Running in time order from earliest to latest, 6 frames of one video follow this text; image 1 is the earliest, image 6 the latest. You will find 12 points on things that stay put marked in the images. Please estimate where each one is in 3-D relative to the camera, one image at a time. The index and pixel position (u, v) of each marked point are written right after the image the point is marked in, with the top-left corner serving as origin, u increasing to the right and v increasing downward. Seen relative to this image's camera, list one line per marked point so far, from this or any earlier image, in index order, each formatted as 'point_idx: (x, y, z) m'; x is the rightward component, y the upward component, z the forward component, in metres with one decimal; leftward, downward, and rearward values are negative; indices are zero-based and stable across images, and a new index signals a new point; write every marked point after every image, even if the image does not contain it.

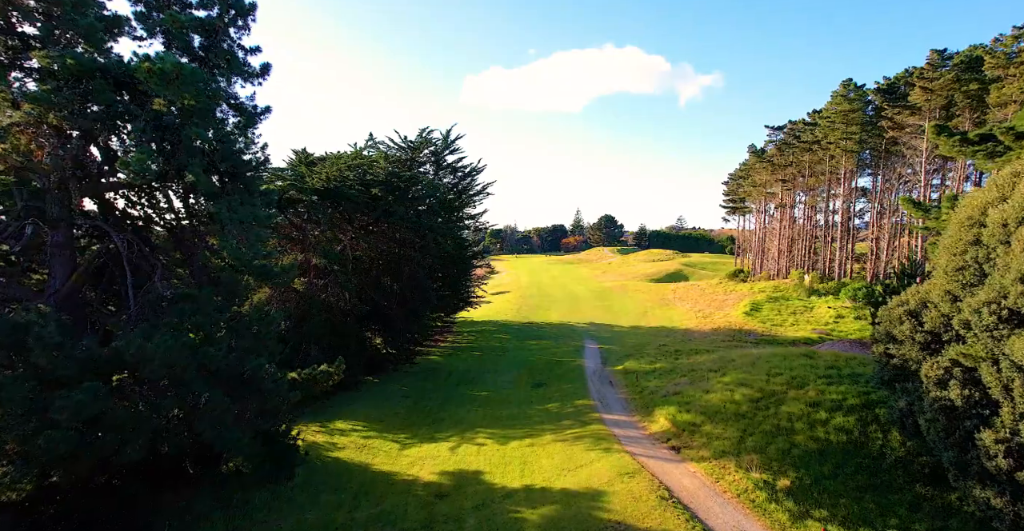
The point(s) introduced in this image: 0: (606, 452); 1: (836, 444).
0: (+2.1, -4.1, +14.6) m
1: (+6.6, -3.6, +13.5) m
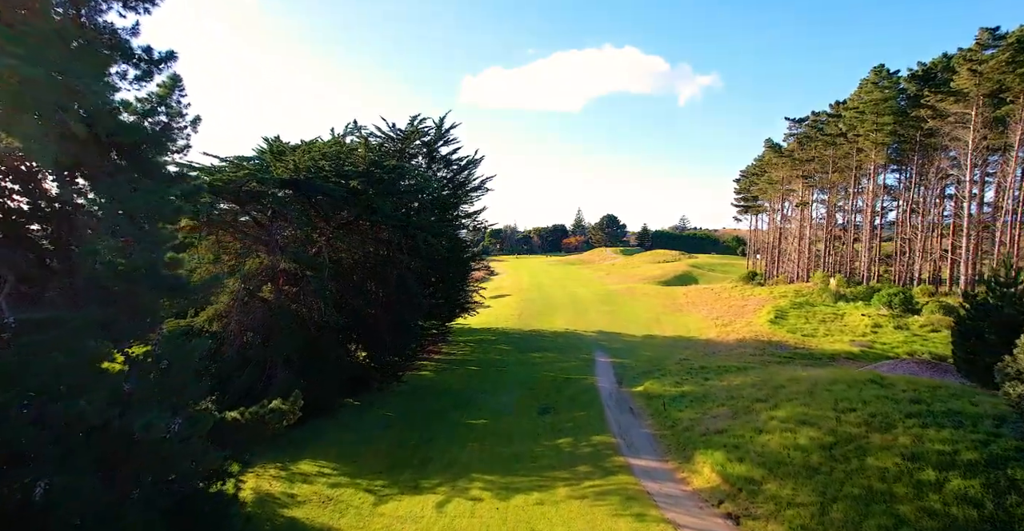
0: (+2.1, -4.2, +11.2) m
1: (+6.6, -3.8, +10.0) m
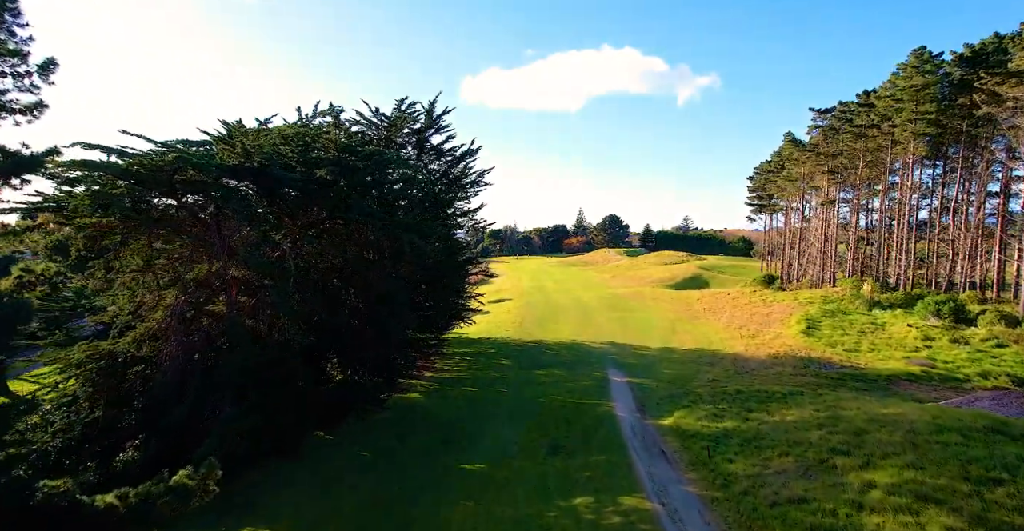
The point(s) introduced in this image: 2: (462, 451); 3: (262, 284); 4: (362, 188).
0: (+2.2, -4.4, +7.4) m
1: (+6.7, -4.0, +6.3) m
2: (-1.3, -4.9, +17.8) m
3: (-6.6, -0.5, +17.6) m
4: (-4.6, +2.3, +19.5) m
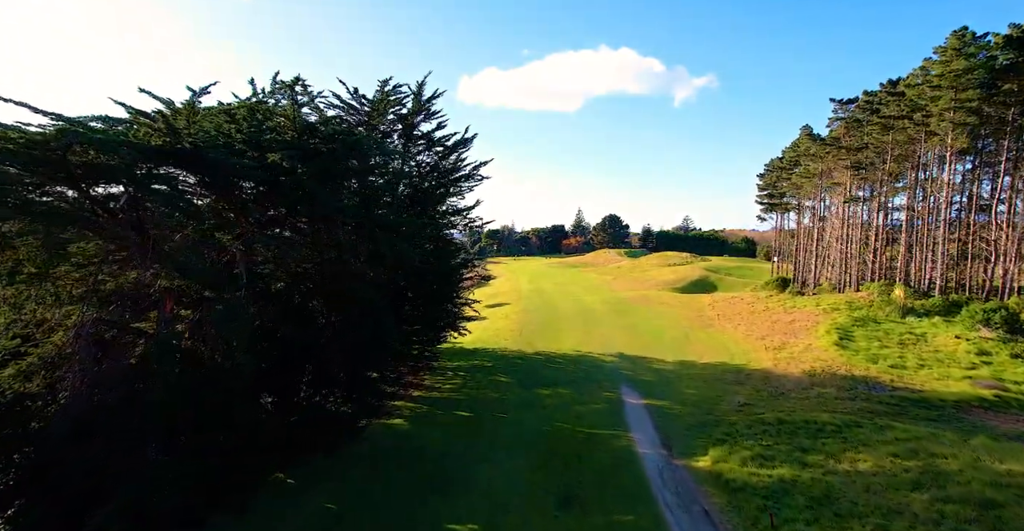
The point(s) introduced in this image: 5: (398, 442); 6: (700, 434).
0: (+2.2, -4.6, +4.1) m
1: (+6.7, -4.1, +2.9) m
2: (-1.3, -5.0, +14.5) m
3: (-6.6, -0.6, +14.3) m
4: (-4.6, +2.1, +16.1) m
5: (-3.3, -5.1, +19.3) m
6: (+4.9, -4.4, +17.2) m
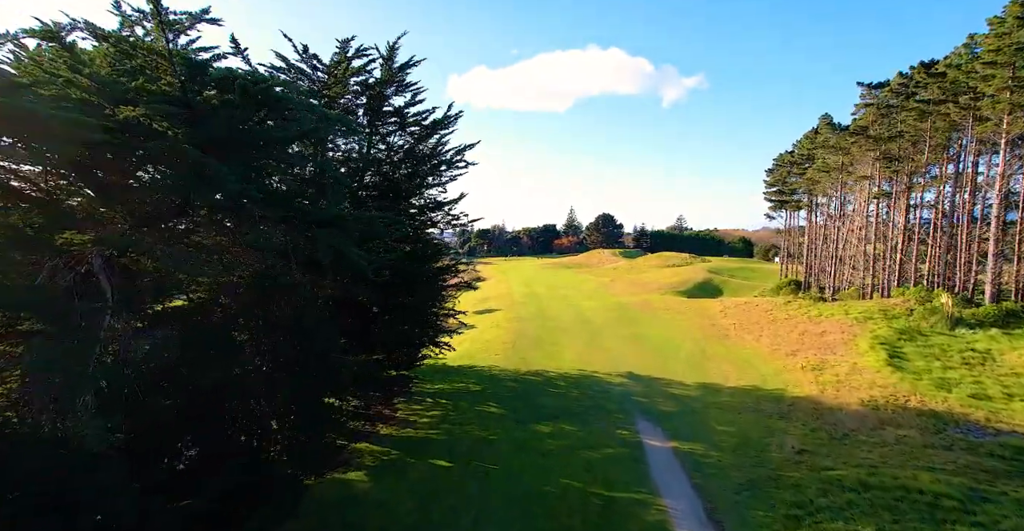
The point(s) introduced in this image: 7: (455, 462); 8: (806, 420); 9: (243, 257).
0: (+2.3, -4.8, -0.5) m
1: (+6.8, -4.3, -1.6) m
2: (-1.4, -5.2, +9.8) m
3: (-6.7, -0.8, +9.5) m
4: (-4.7, +1.9, +11.4) m
5: (-3.5, -5.3, +14.6) m
6: (+4.7, -4.5, +12.6) m
7: (-1.4, -4.9, +16.8) m
8: (+8.0, -4.3, +18.3) m
9: (-5.3, +0.1, +13.1) m
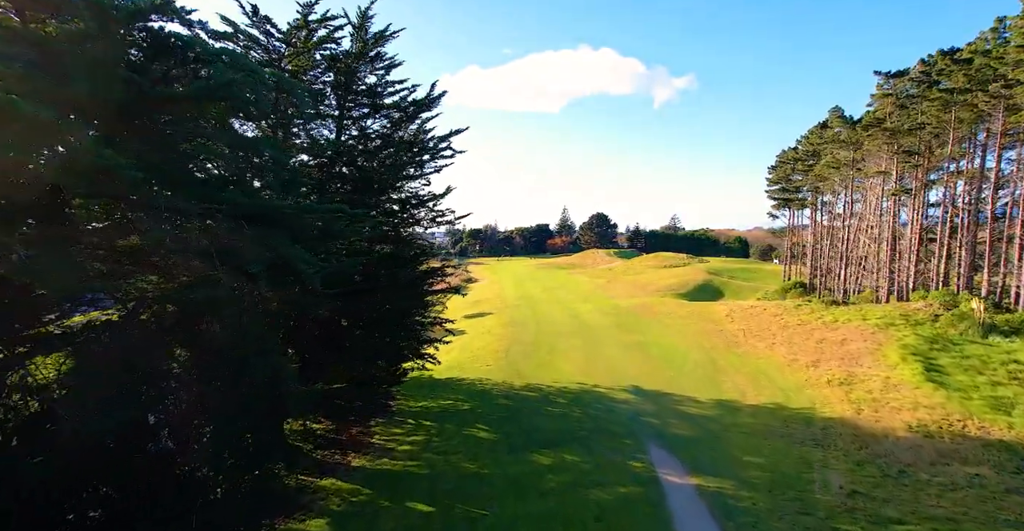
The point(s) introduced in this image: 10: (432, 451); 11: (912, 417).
0: (+2.3, -4.9, -3.3) m
1: (+6.9, -4.4, -4.3) m
2: (-1.5, -5.3, +7.1) m
3: (-6.7, -1.0, +6.7) m
4: (-4.8, +1.8, +8.6) m
5: (-3.6, -5.4, +11.8) m
6: (+4.6, -4.6, +9.9) m
7: (-1.5, -5.1, +14.1) m
8: (+7.9, -4.3, +15.7) m
9: (-5.4, 0.0, +10.3) m
10: (-2.1, -4.9, +17.8) m
11: (+10.2, -4.0, +17.3) m
